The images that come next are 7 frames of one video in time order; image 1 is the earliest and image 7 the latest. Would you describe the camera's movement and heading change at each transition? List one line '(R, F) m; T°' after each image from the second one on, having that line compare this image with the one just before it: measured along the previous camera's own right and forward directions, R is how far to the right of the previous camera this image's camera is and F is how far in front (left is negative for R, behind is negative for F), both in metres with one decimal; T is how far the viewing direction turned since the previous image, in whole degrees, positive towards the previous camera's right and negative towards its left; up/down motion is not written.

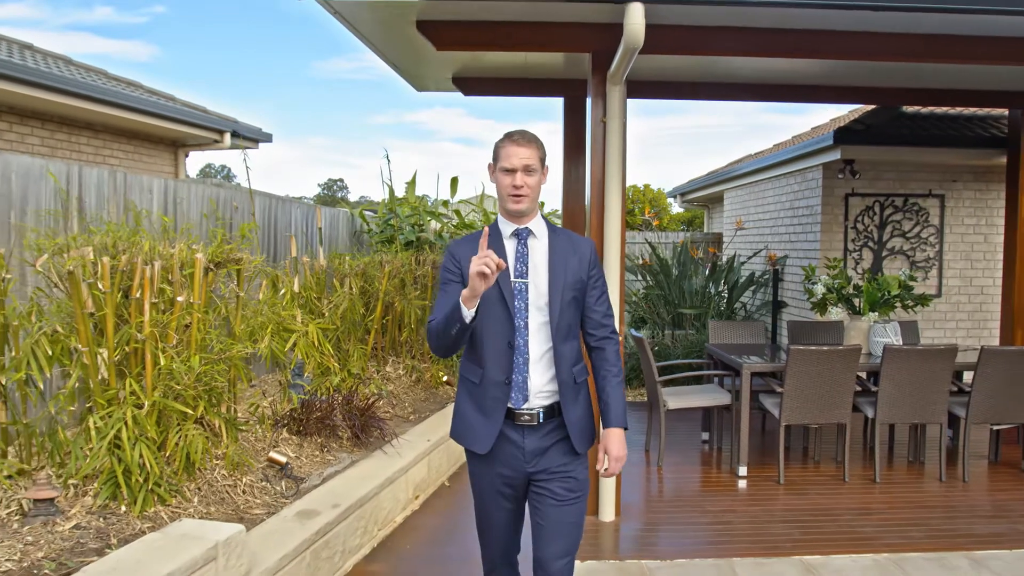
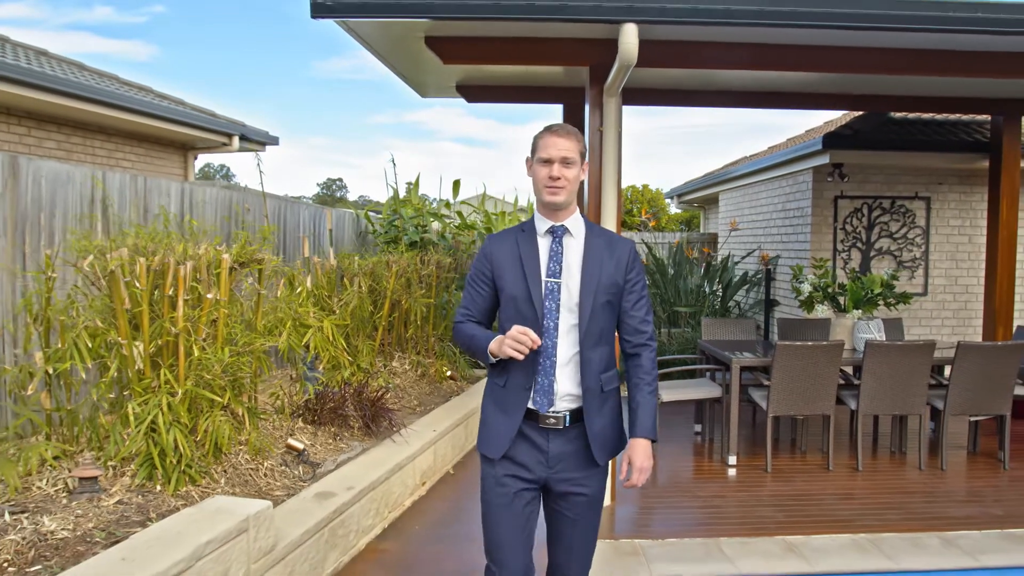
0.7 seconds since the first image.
(0.0, -0.2) m; 0°
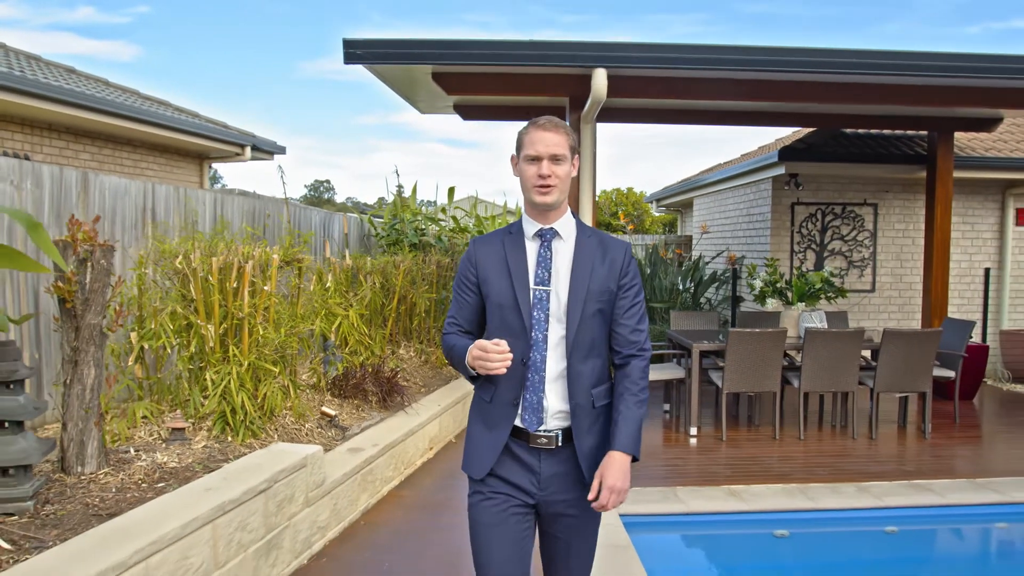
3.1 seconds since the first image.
(0.0, -0.7) m; +1°
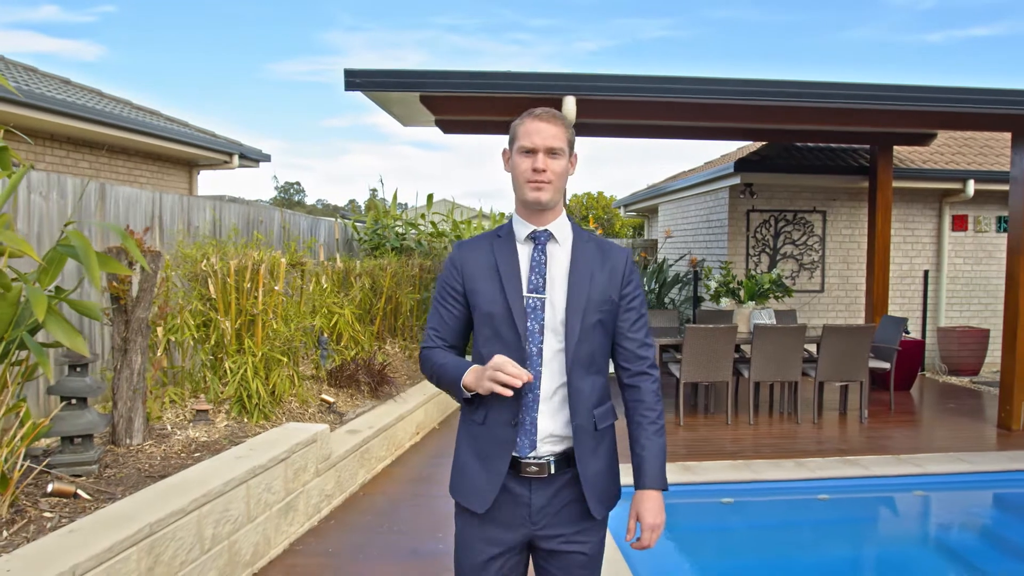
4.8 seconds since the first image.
(0.0, -0.5) m; +2°
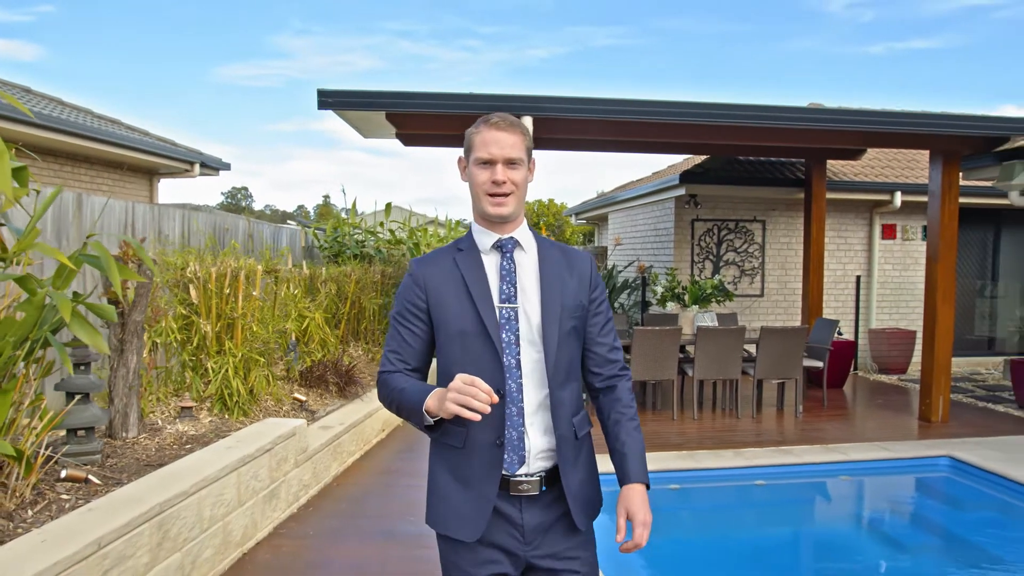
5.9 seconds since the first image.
(-0.1, -0.3) m; +4°
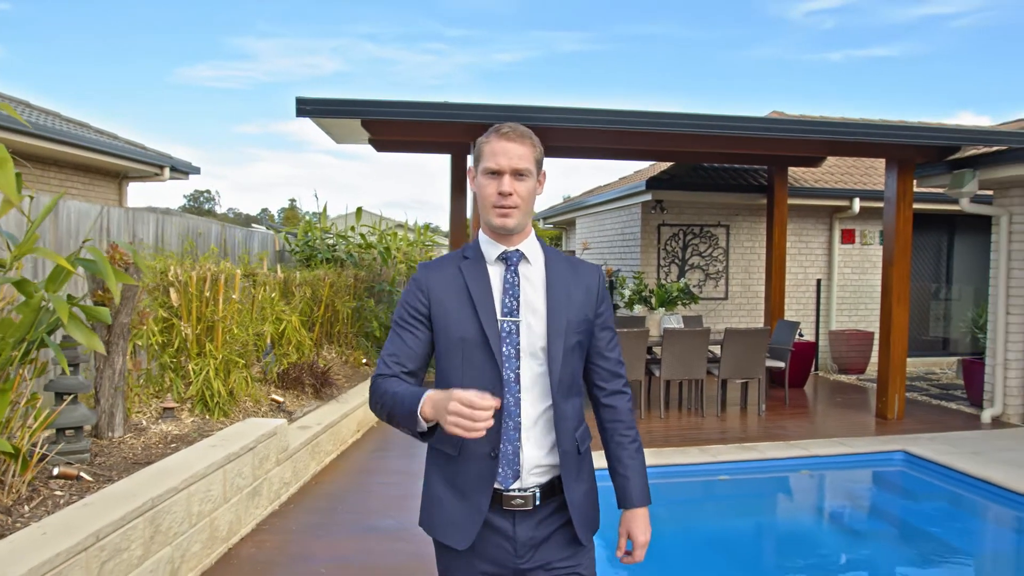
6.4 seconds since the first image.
(0.0, -0.2) m; +3°
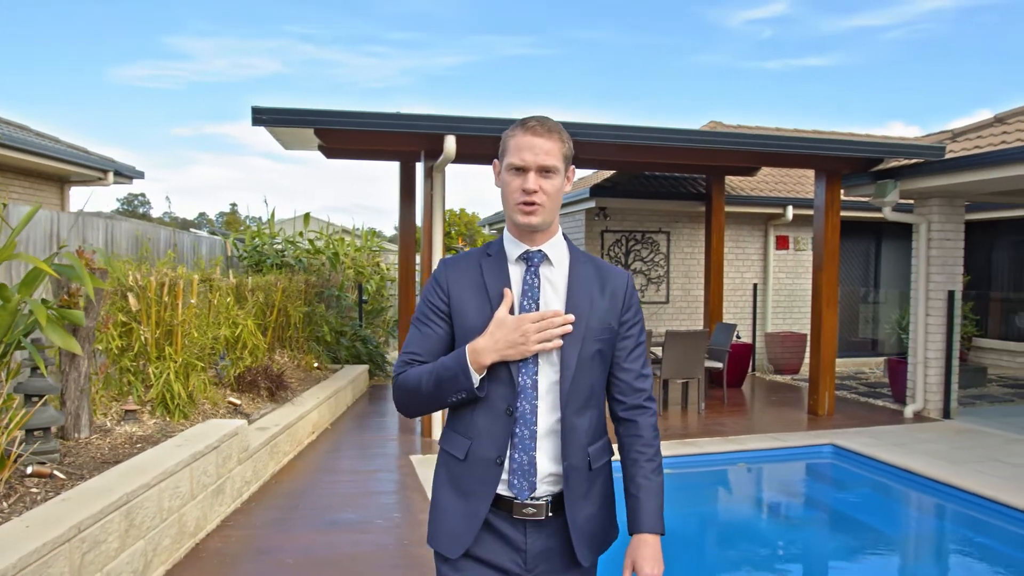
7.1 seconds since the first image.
(0.0, -0.2) m; +4°
